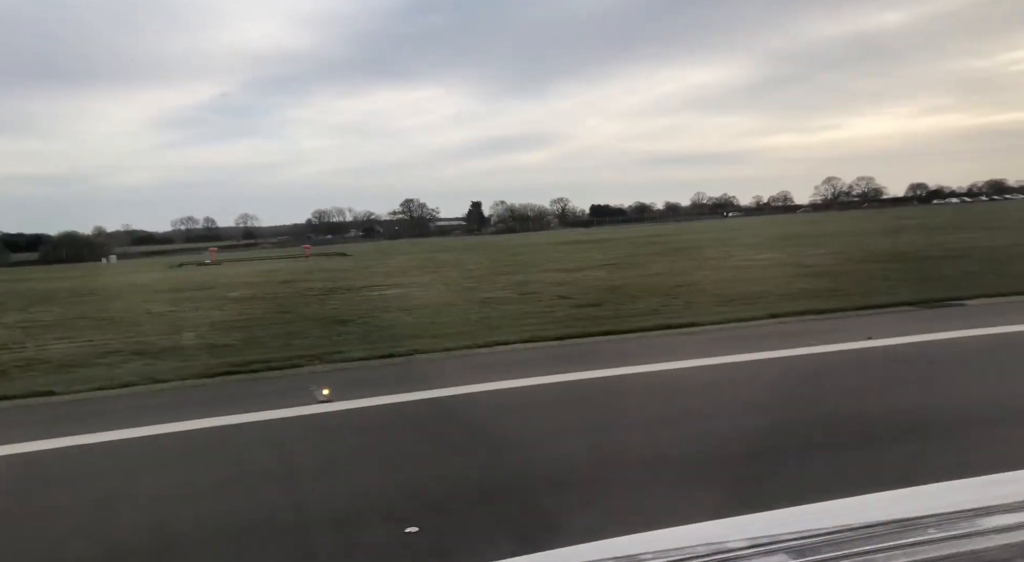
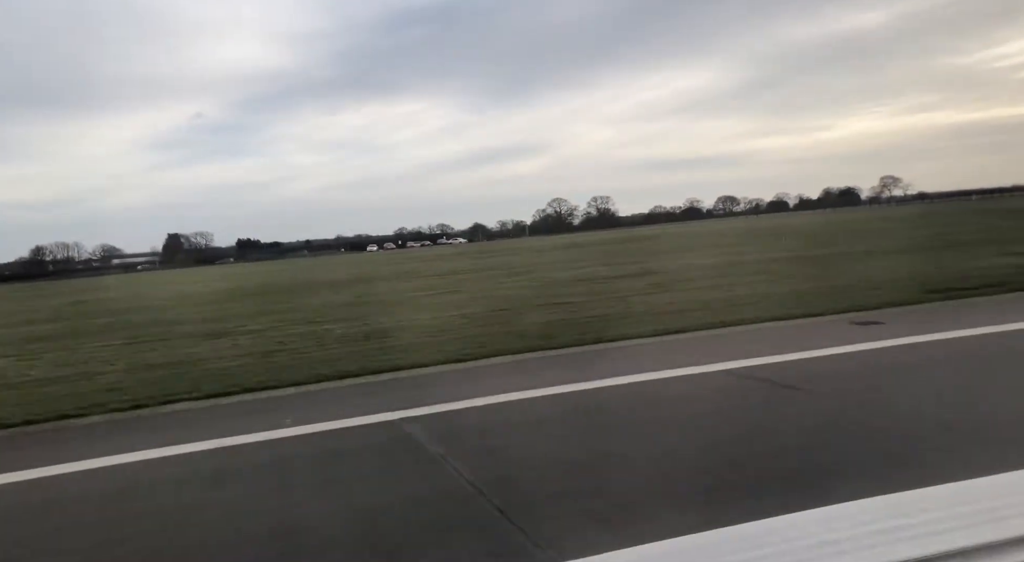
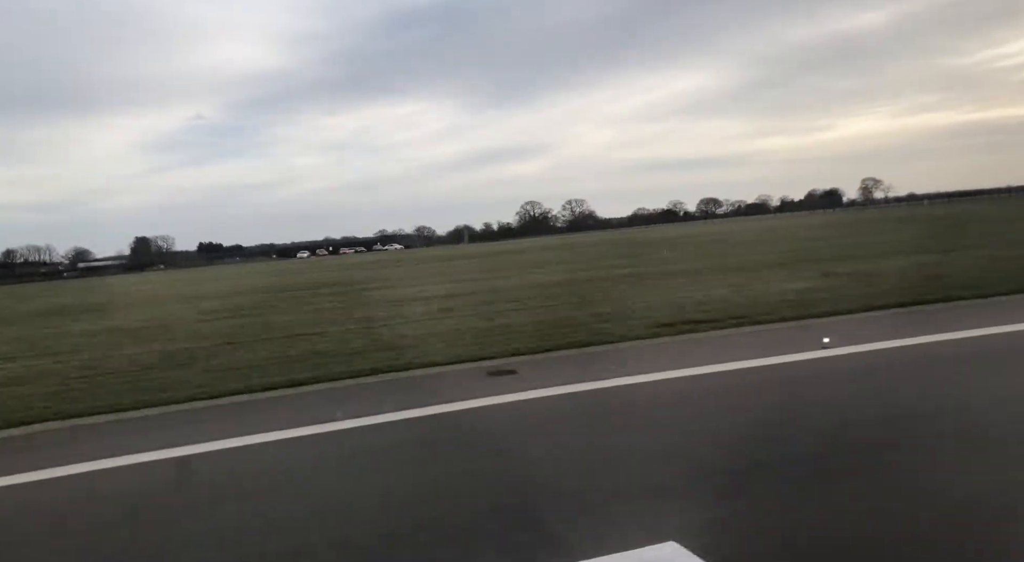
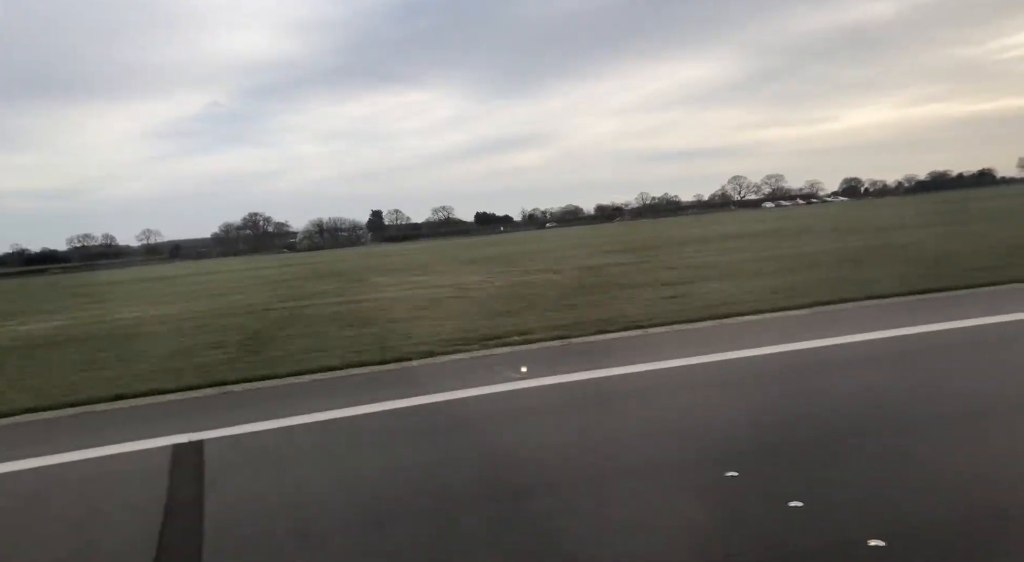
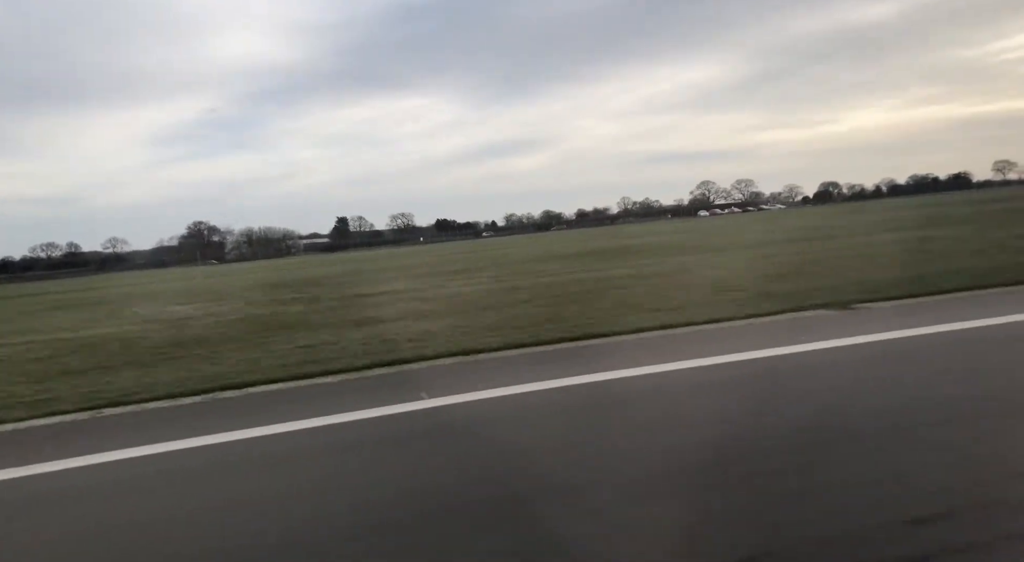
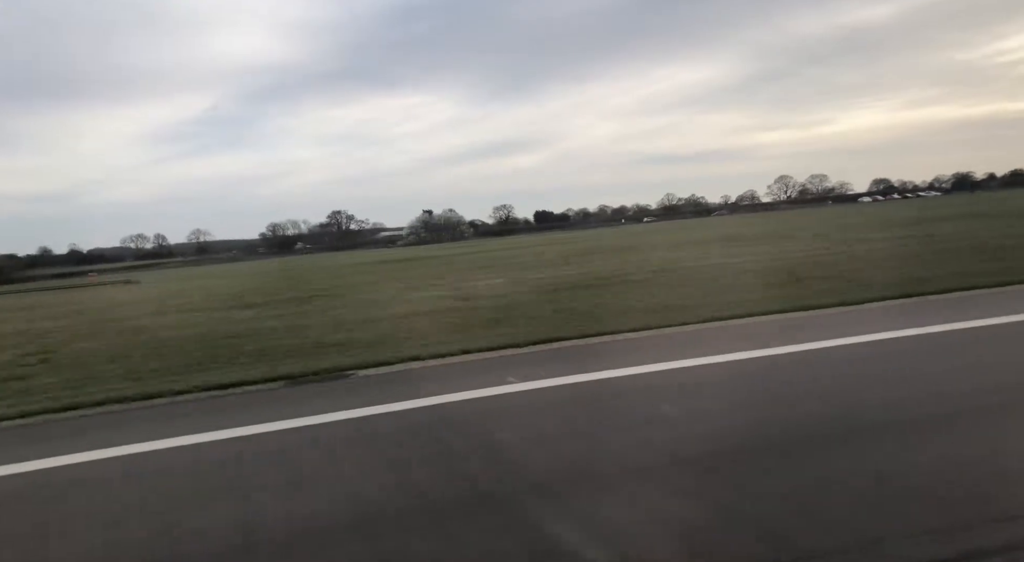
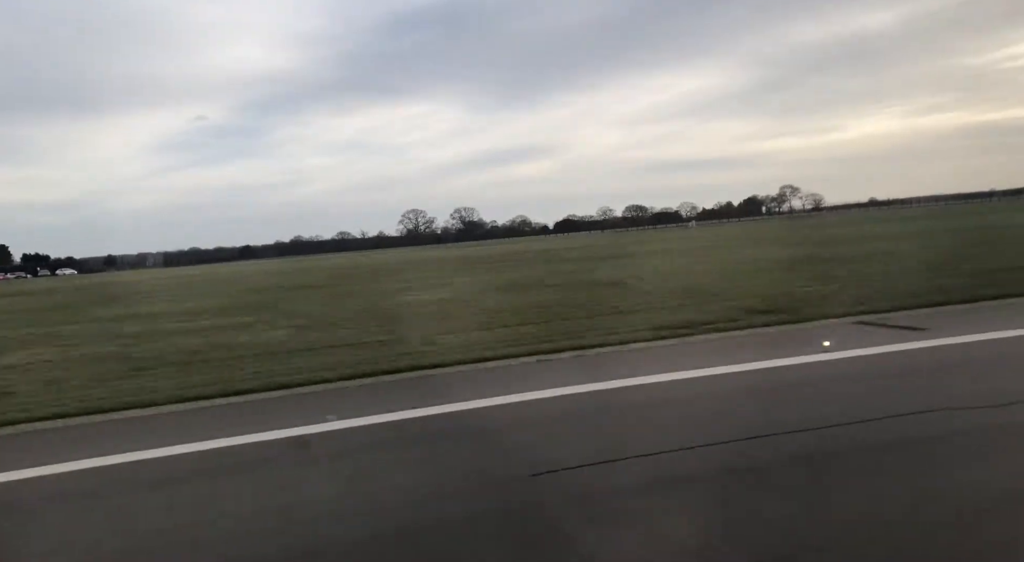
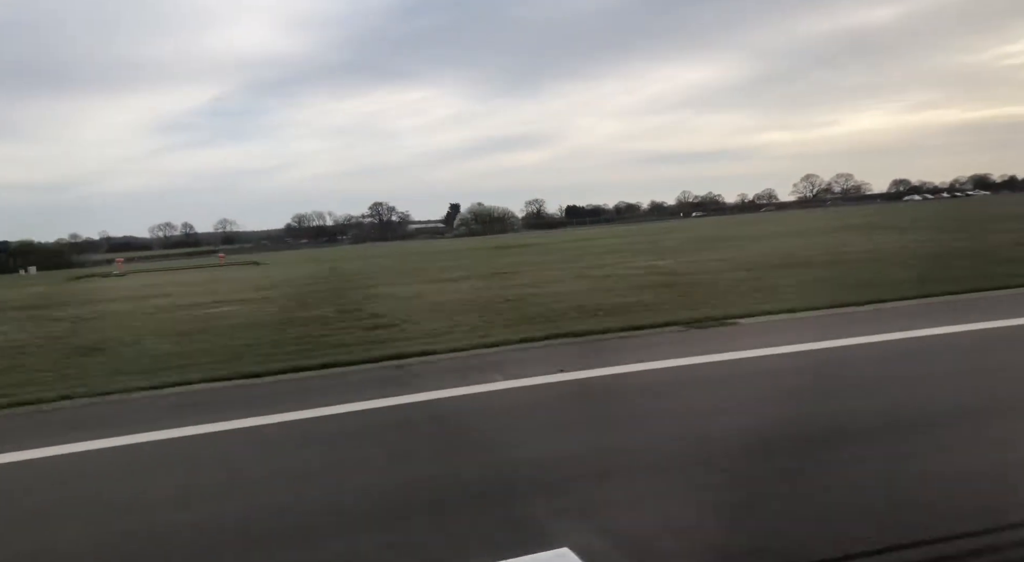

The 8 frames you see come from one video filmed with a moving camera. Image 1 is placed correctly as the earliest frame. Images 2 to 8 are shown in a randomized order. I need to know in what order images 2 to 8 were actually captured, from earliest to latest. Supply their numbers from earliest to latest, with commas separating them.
8, 6, 4, 5, 2, 3, 7
